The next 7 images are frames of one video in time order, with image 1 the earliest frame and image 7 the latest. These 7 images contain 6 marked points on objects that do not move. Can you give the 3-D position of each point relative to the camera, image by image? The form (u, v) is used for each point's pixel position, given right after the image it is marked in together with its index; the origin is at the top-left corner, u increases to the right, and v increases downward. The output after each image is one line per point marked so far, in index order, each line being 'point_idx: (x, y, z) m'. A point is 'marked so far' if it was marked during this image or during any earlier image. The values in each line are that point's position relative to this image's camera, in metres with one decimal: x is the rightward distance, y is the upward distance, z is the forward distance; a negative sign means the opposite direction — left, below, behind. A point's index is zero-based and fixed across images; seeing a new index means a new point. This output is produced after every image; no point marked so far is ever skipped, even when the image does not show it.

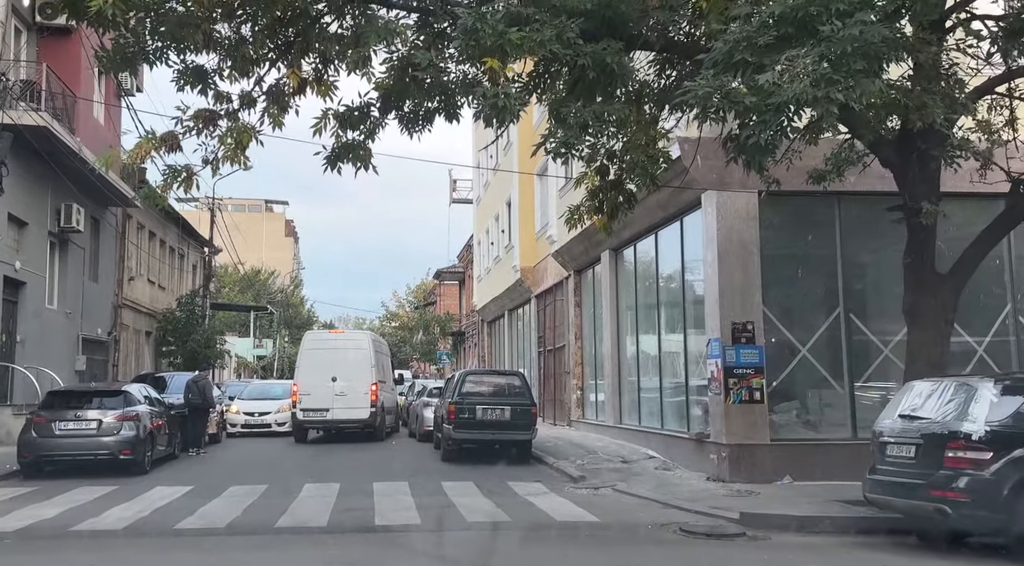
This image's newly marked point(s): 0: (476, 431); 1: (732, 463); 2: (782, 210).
0: (-0.7, -2.7, +16.0) m
1: (+3.2, -2.6, +12.7) m
2: (+4.1, +1.1, +13.4) m
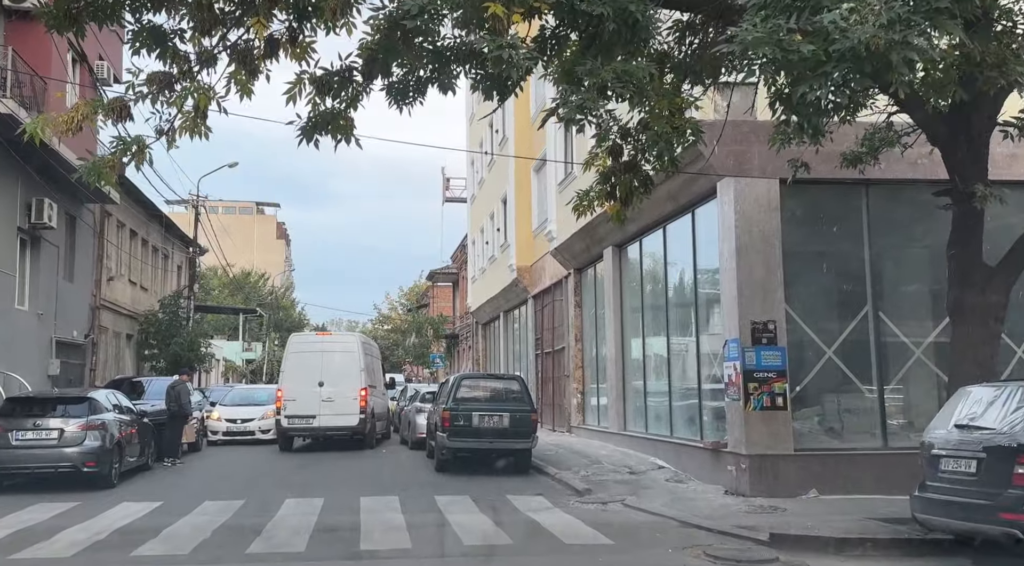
0: (-0.7, -2.7, +14.9) m
1: (+3.2, -2.6, +11.6) m
2: (+4.1, +1.2, +12.3) m
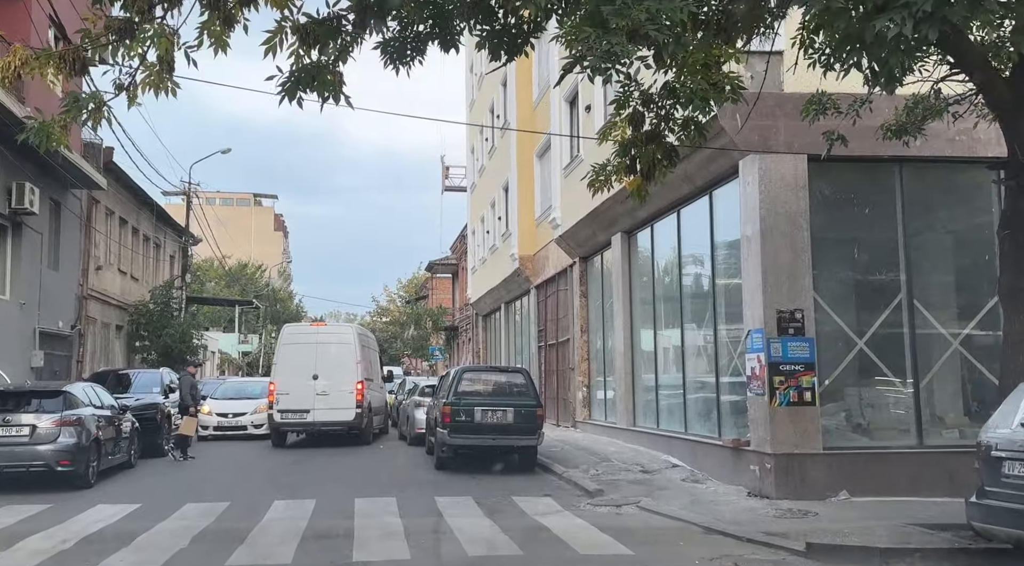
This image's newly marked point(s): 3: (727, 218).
0: (-0.6, -2.5, +14.0) m
1: (+3.3, -2.4, +10.8) m
2: (+4.2, +1.4, +11.4) m
3: (+3.1, +0.9, +12.6) m
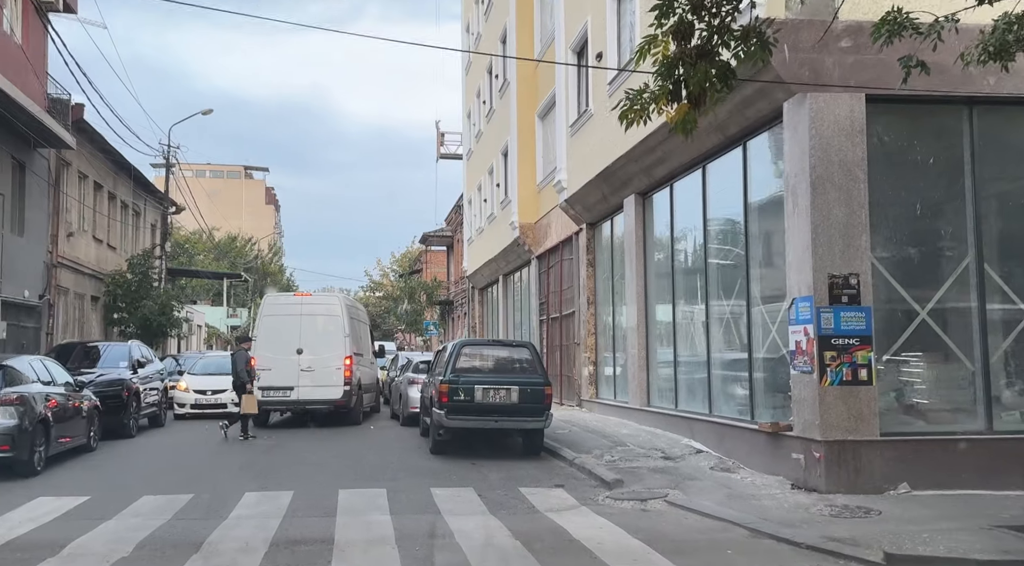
0: (-0.5, -1.9, +12.5) m
1: (+3.4, -2.0, +9.3) m
2: (+4.3, +1.8, +9.9) m
3: (+3.2, +1.4, +11.1) m
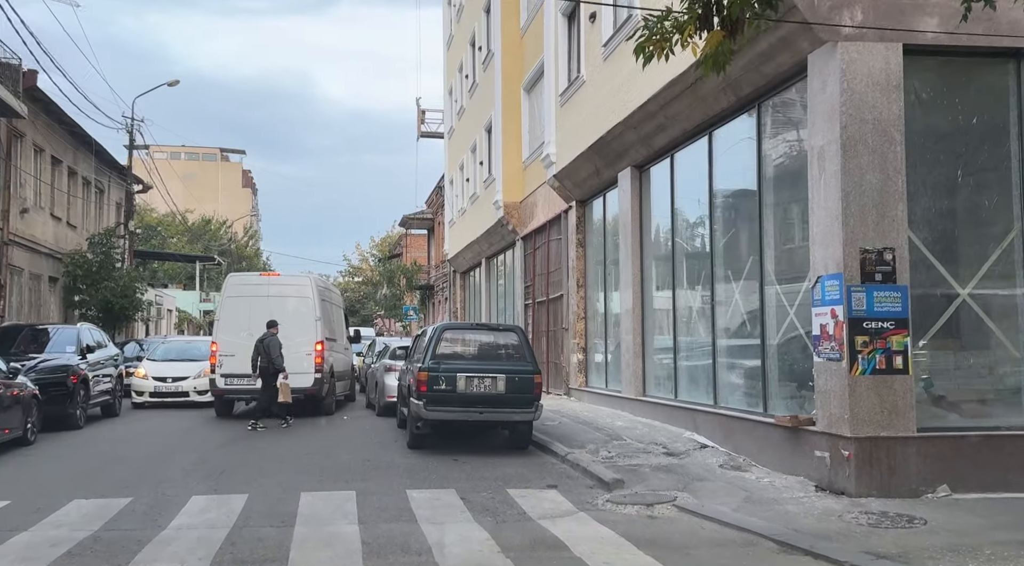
0: (-0.7, -1.6, +11.3) m
1: (+3.3, -1.7, +8.2) m
2: (+4.2, +2.0, +8.7) m
3: (+3.1, +1.7, +9.9) m
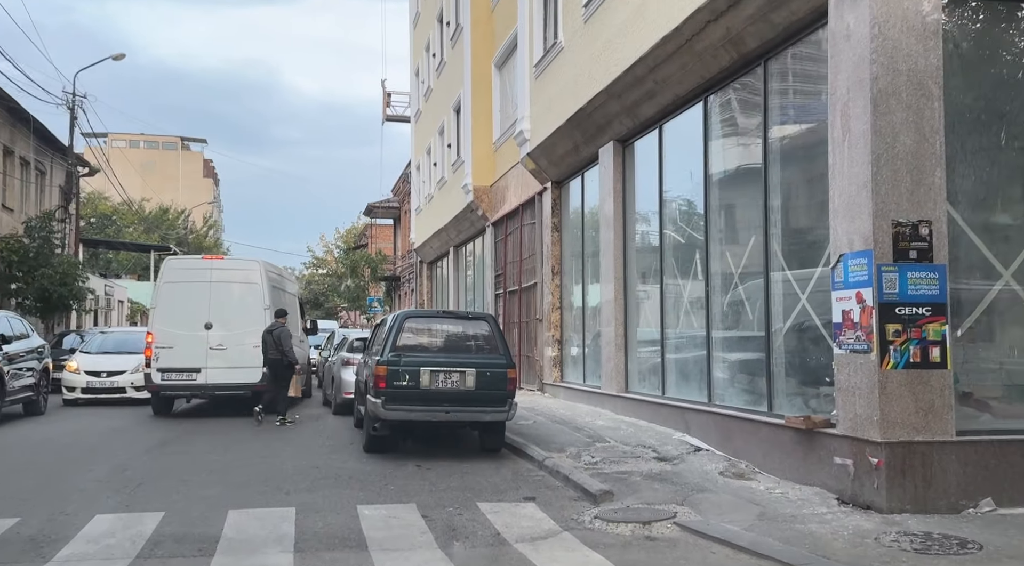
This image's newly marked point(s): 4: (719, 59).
0: (-1.1, -1.4, +9.9) m
1: (+3.0, -1.6, +7.0) m
2: (+4.0, +2.2, +7.5) m
3: (+2.8, +1.9, +8.7) m
4: (+2.3, +2.5, +9.8) m
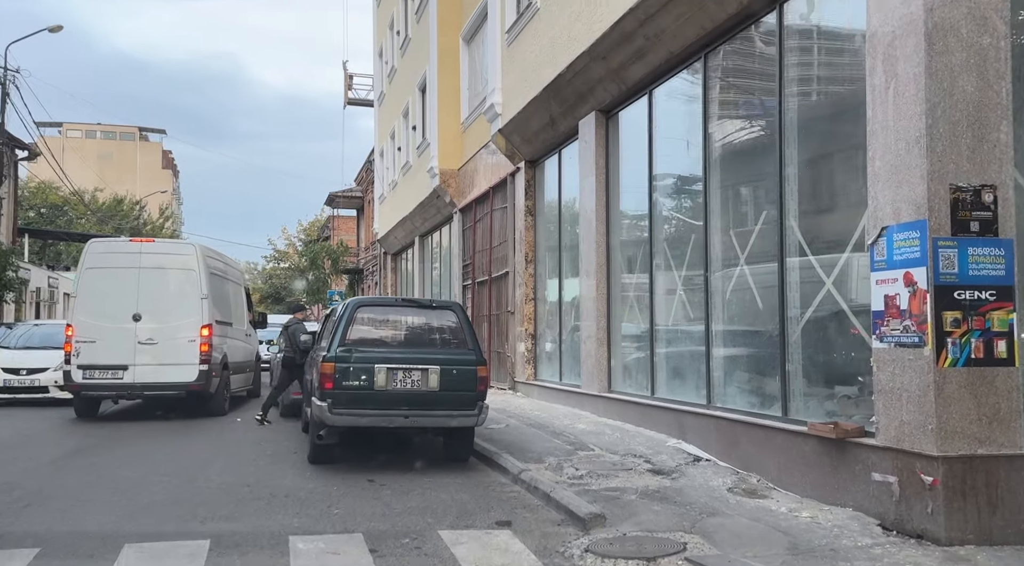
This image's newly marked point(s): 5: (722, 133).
0: (-1.4, -1.3, +8.5) m
1: (+2.9, -1.4, +5.7) m
2: (+3.8, +2.4, +6.2) m
3: (+2.6, +2.0, +7.3) m
4: (+2.0, +2.6, +8.5) m
5: (+2.1, +1.5, +9.0) m
